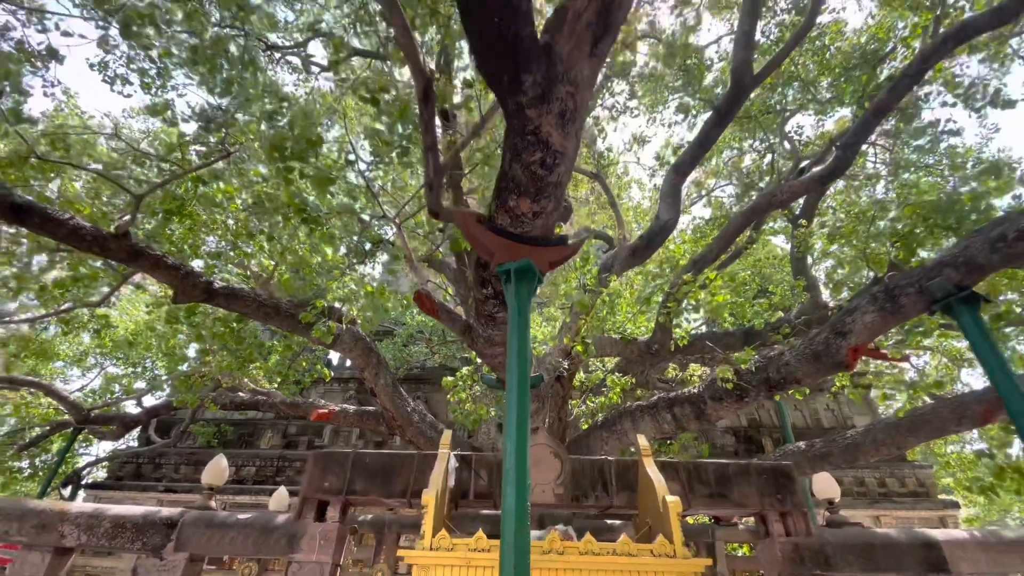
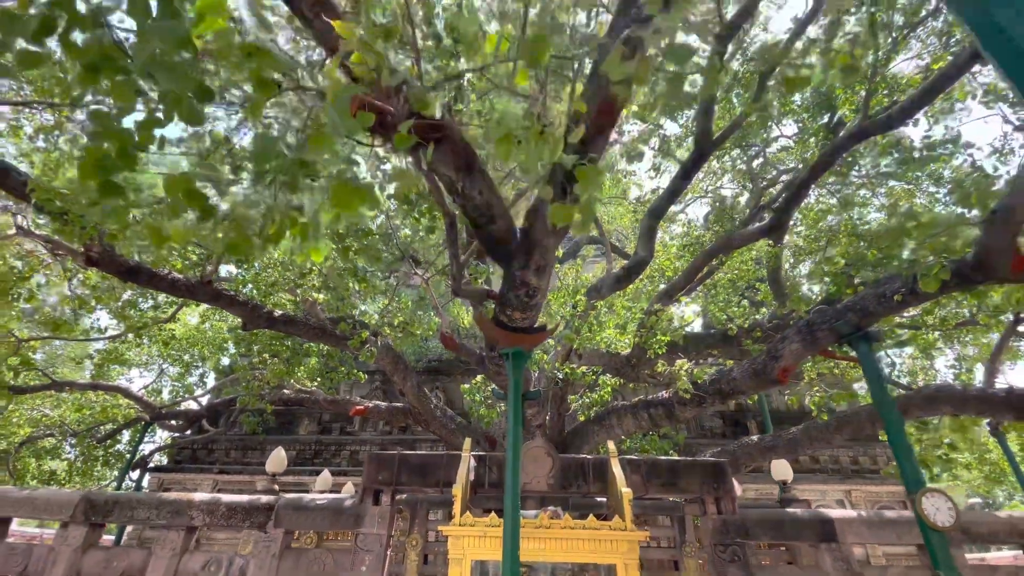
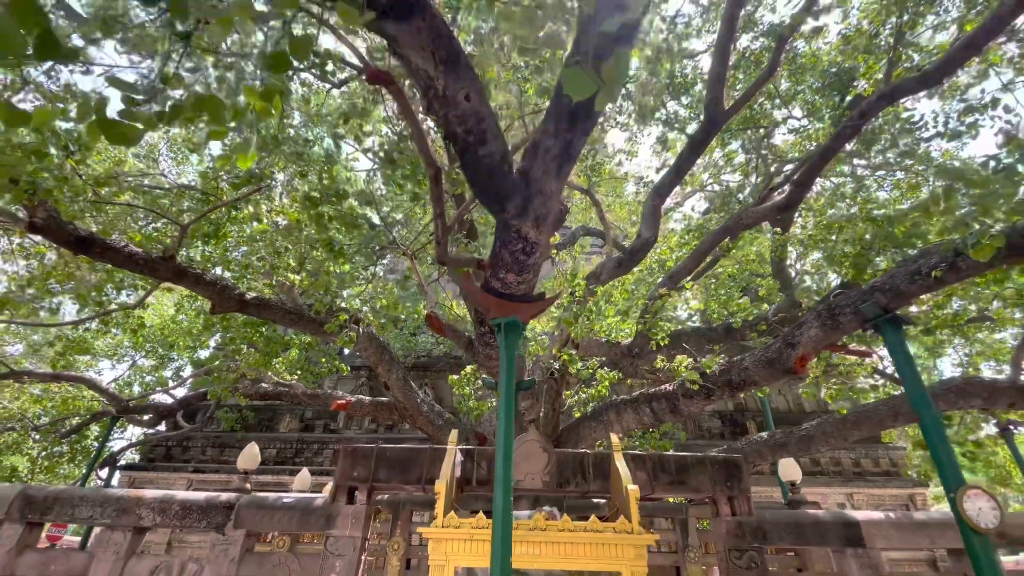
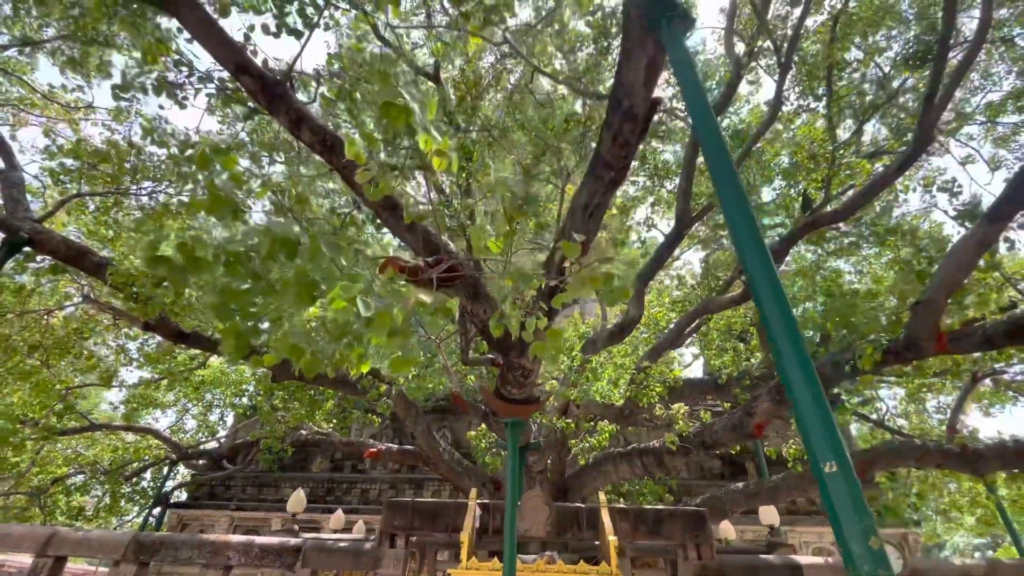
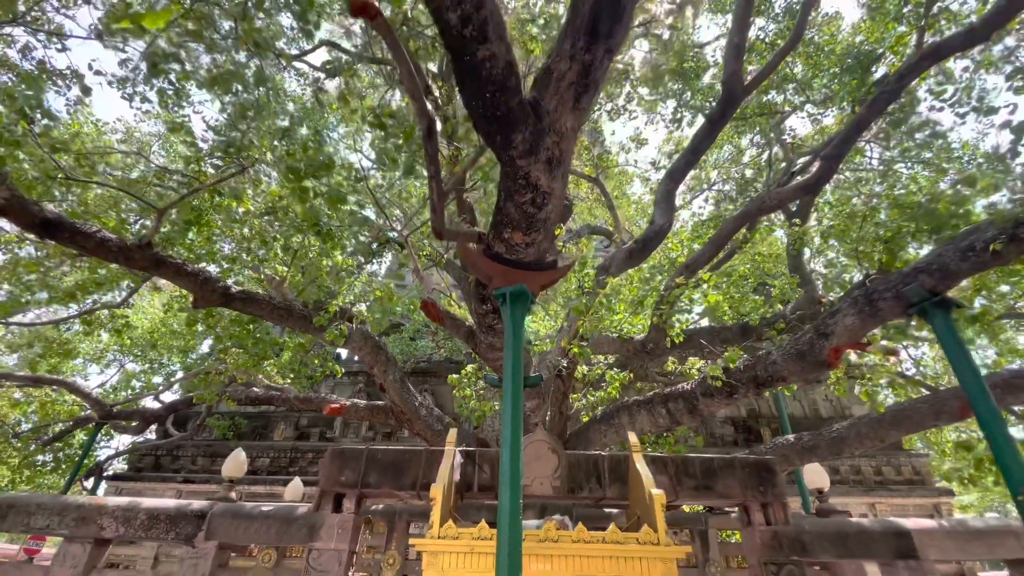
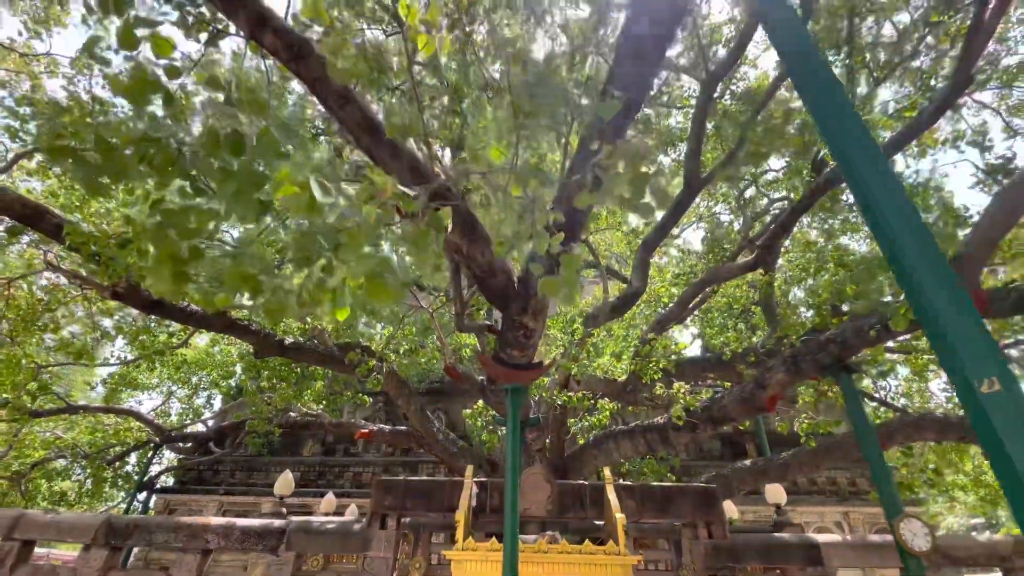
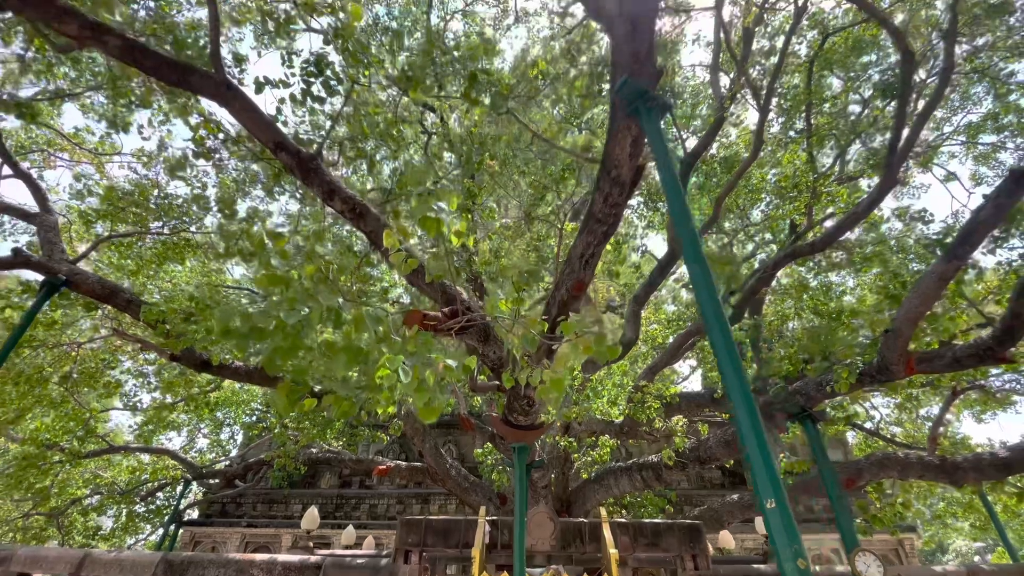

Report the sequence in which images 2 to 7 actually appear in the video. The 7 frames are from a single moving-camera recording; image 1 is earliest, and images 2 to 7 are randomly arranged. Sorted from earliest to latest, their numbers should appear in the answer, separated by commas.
5, 3, 2, 6, 4, 7
